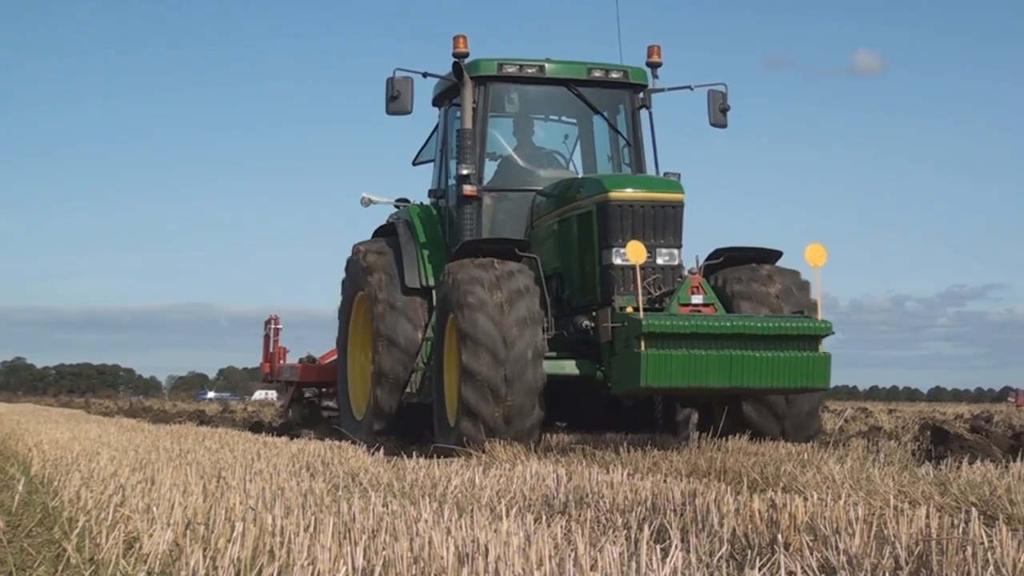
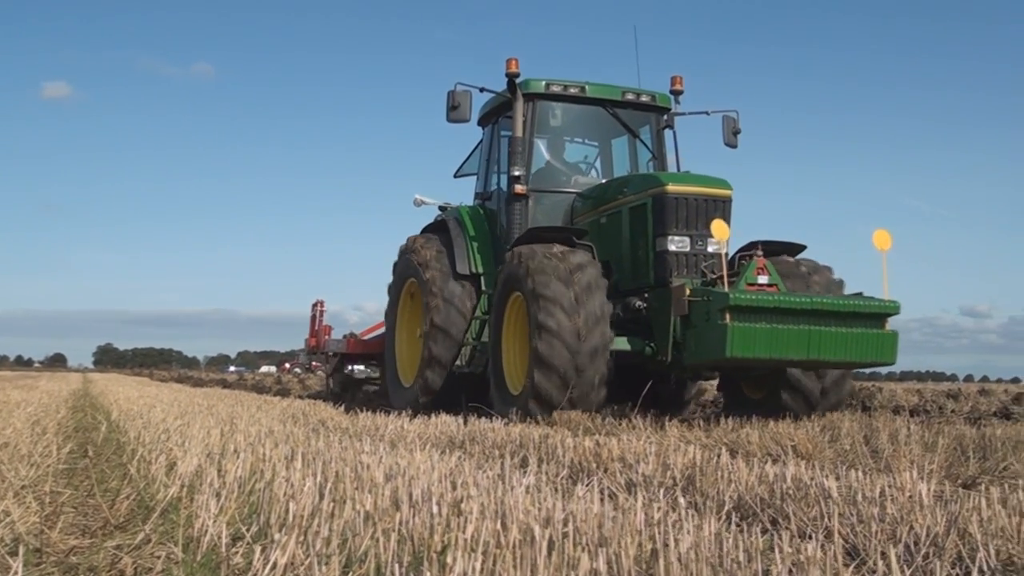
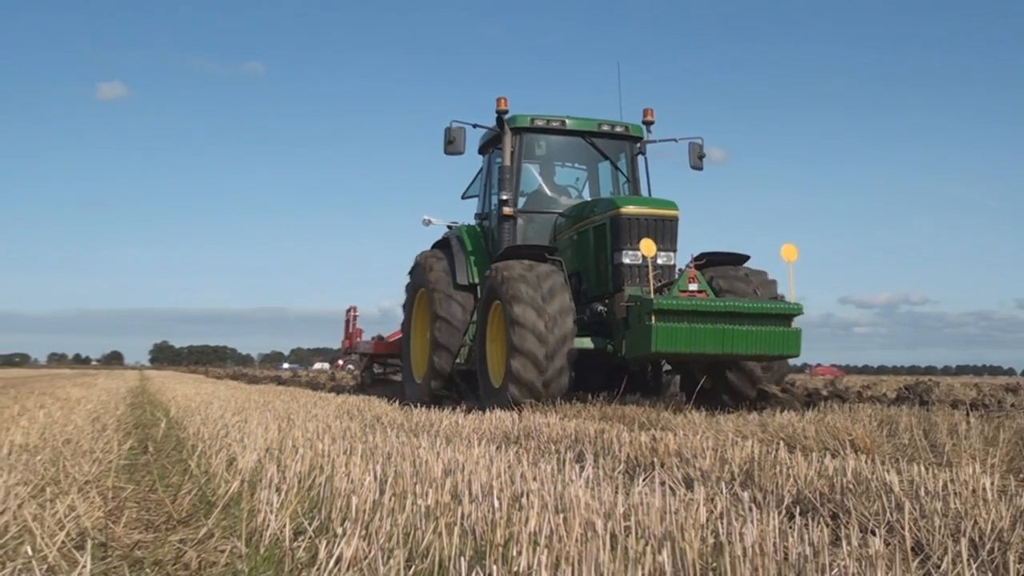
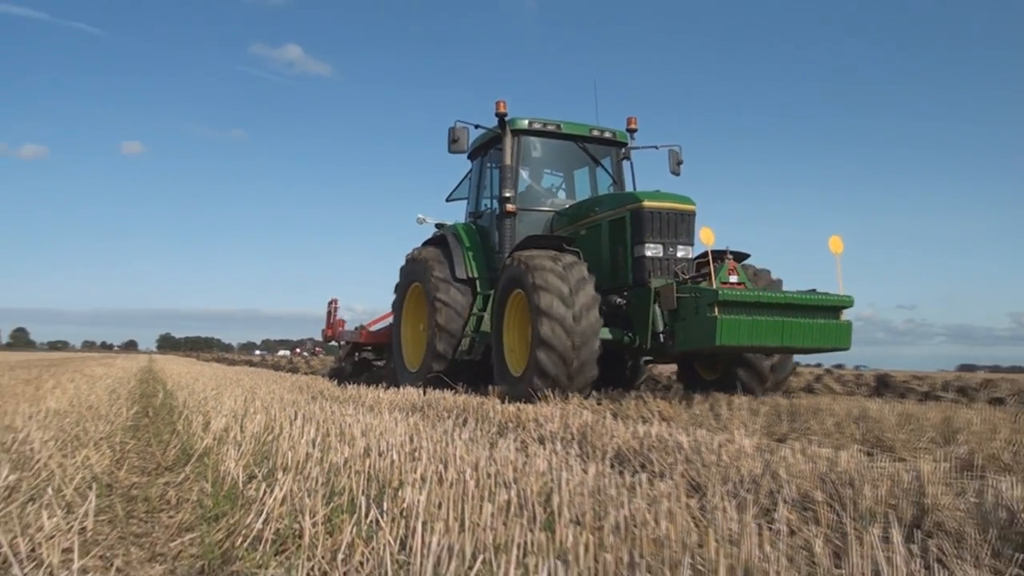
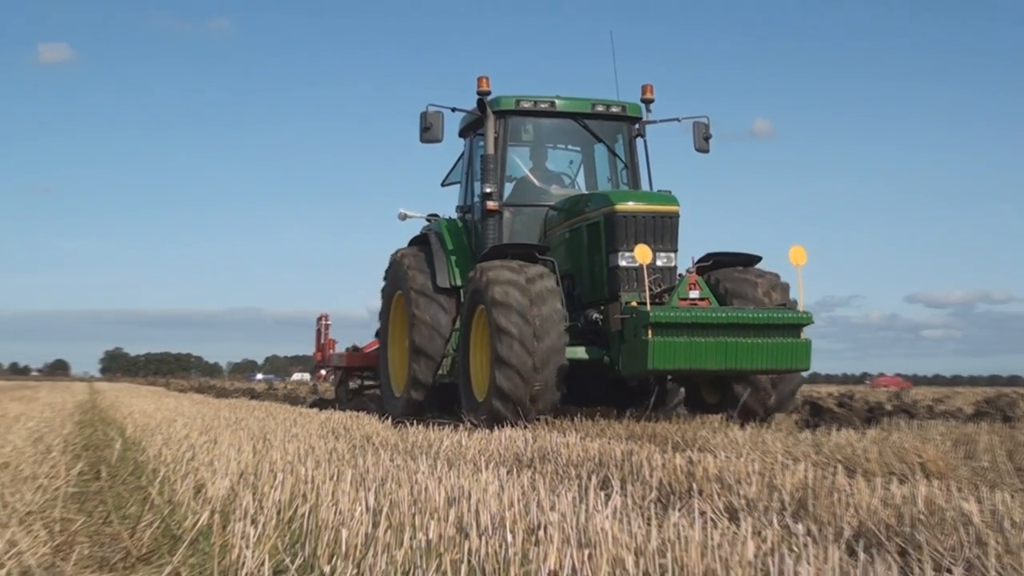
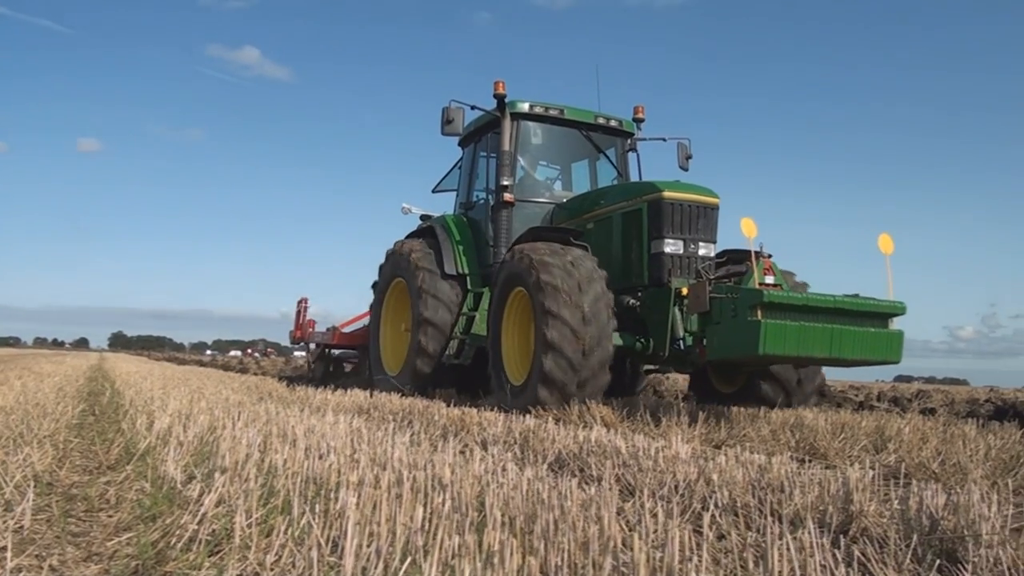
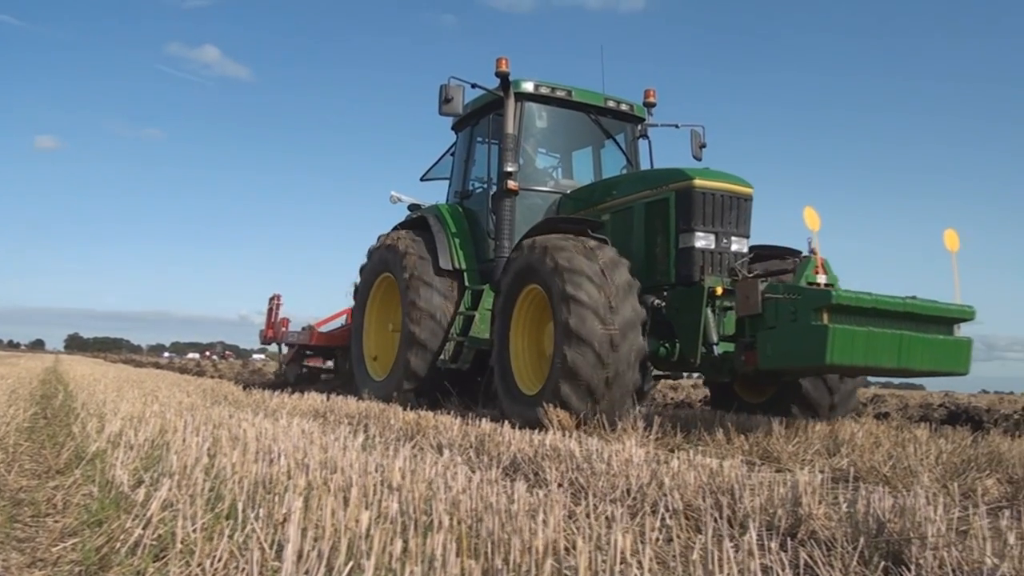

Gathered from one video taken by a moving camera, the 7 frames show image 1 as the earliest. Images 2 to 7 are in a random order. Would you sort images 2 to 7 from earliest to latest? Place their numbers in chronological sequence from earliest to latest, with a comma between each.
5, 3, 2, 4, 6, 7
